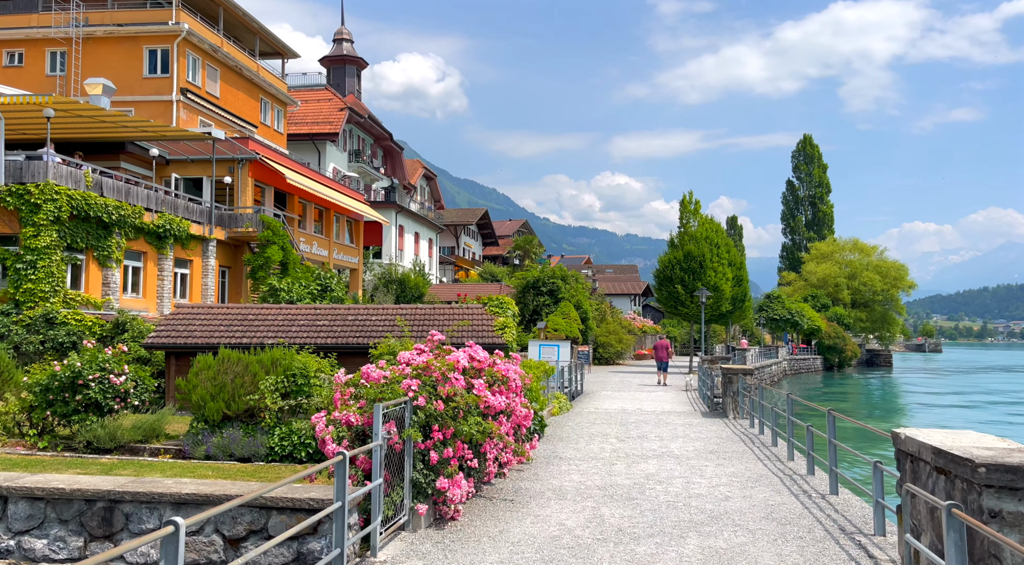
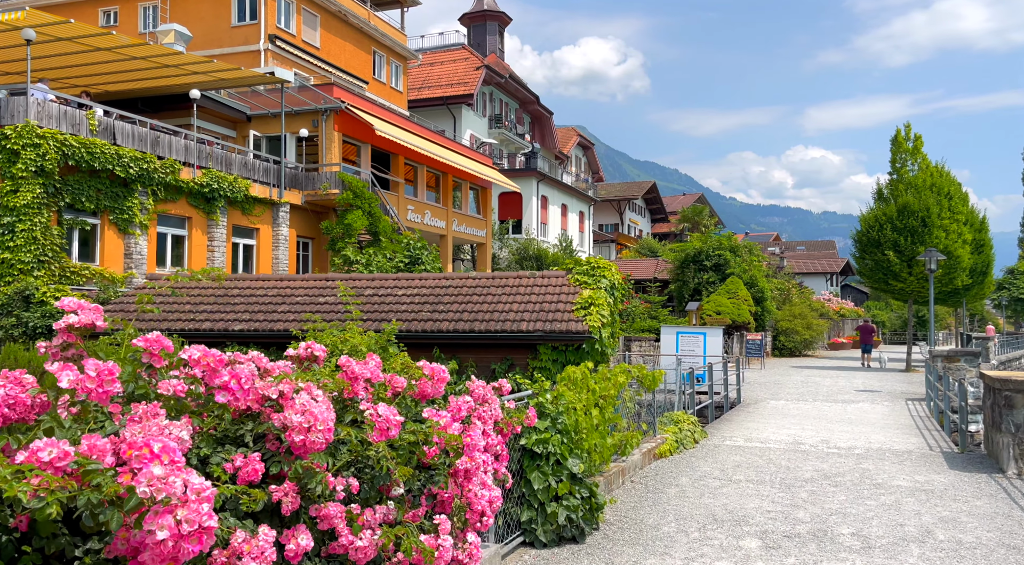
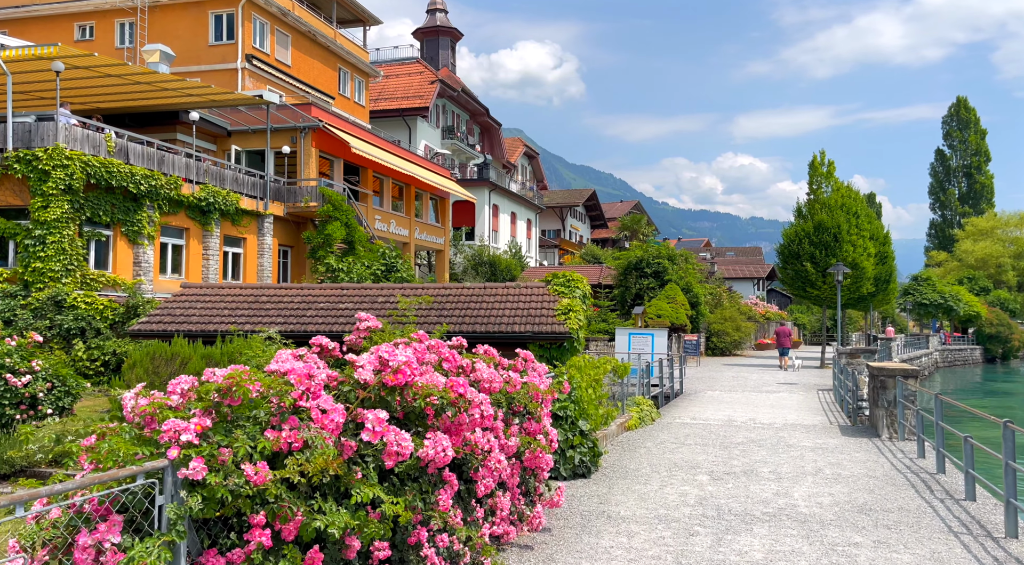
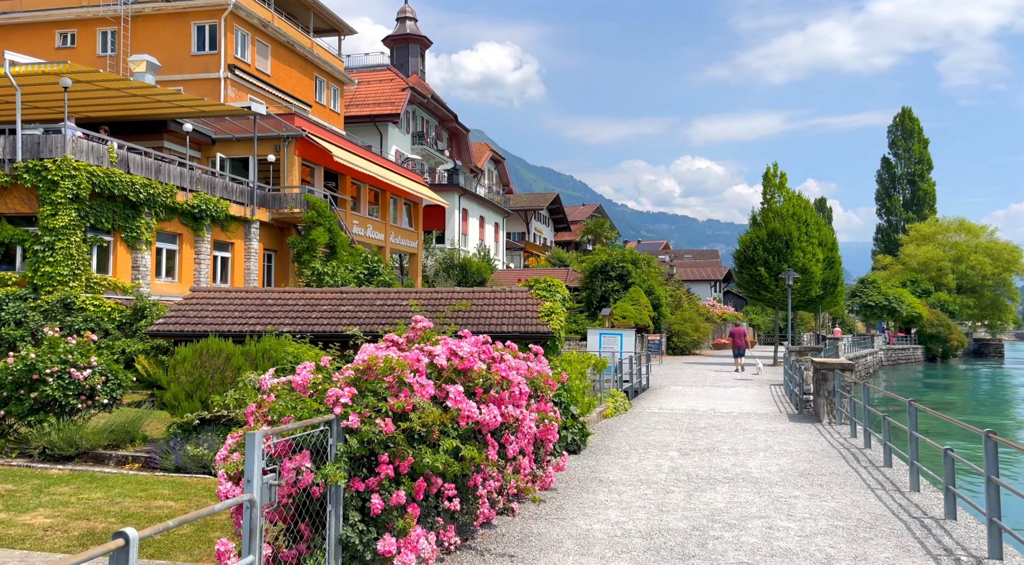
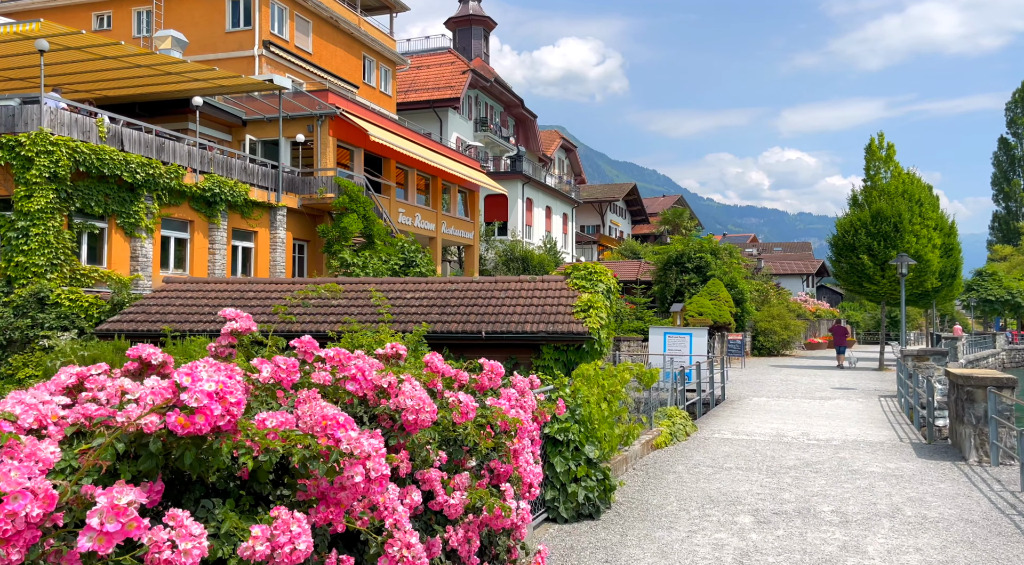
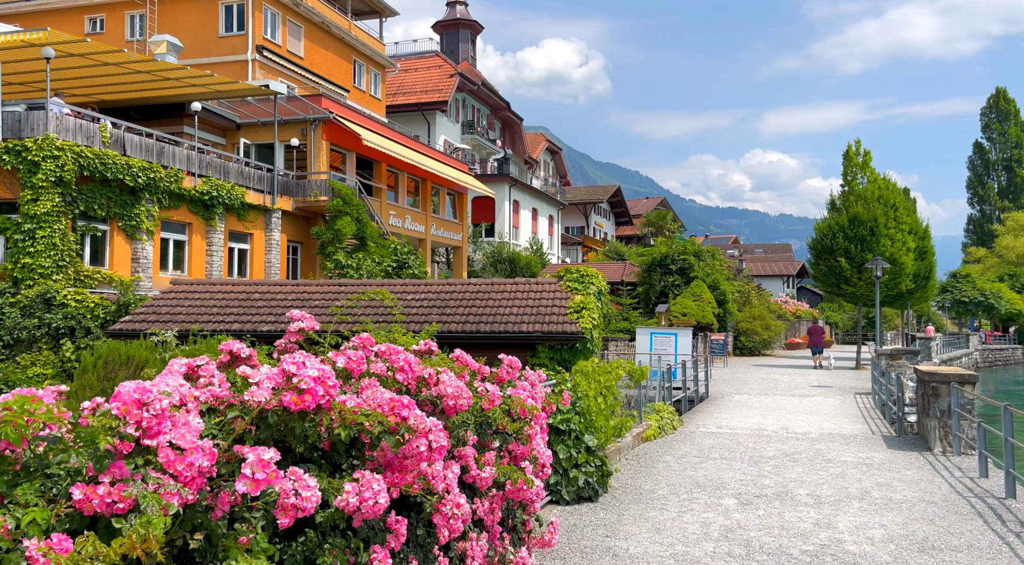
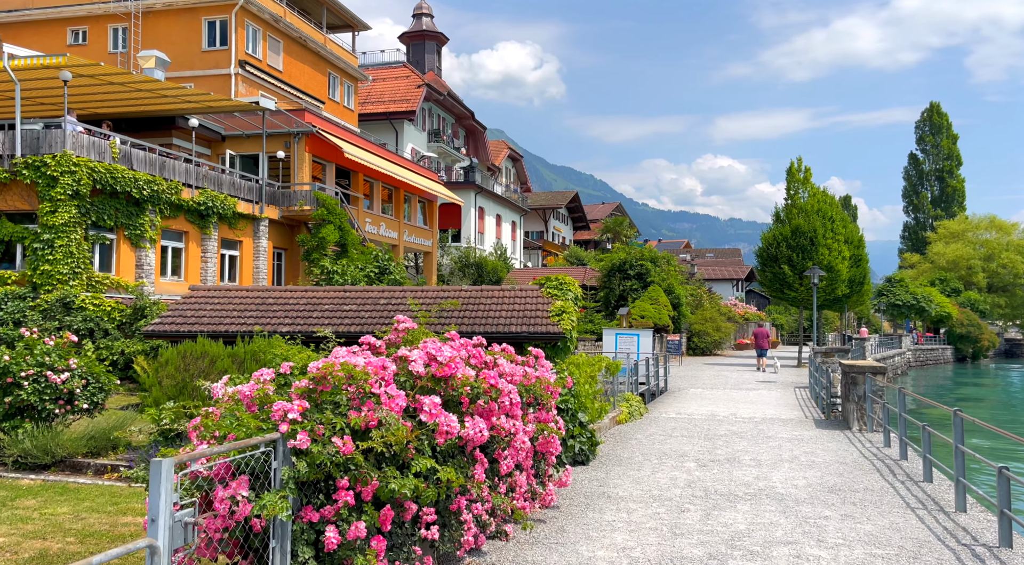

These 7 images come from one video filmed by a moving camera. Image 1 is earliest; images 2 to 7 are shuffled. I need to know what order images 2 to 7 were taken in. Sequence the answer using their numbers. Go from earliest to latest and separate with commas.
4, 7, 3, 6, 5, 2
